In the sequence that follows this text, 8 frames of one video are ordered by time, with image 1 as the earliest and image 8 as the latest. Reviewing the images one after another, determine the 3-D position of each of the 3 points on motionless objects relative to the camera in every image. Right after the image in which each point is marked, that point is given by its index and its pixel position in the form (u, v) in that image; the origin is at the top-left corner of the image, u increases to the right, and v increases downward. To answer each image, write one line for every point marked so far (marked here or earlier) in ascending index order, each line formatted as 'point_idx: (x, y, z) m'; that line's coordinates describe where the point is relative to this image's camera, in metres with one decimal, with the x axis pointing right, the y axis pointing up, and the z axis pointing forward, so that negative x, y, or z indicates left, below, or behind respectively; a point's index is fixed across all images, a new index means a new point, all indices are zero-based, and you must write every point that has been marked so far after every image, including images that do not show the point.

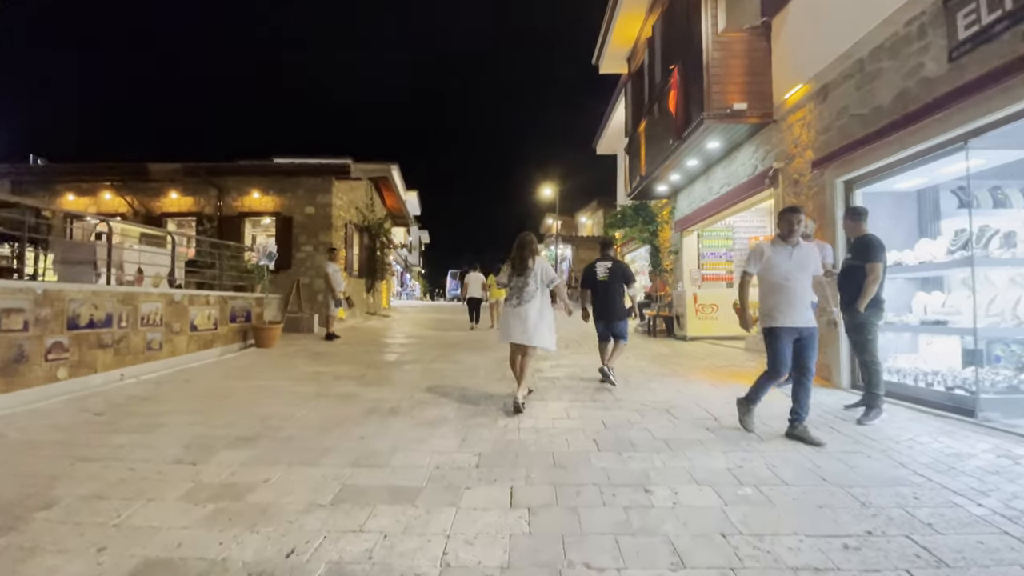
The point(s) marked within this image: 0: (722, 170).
0: (+3.8, +2.1, +8.8) m
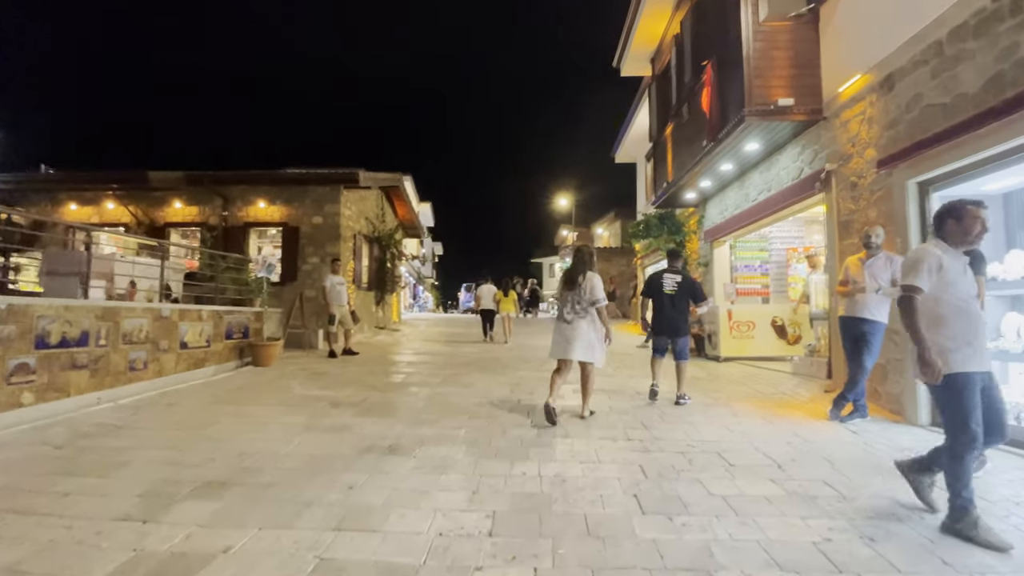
0: (+4.0, +1.9, +8.1) m
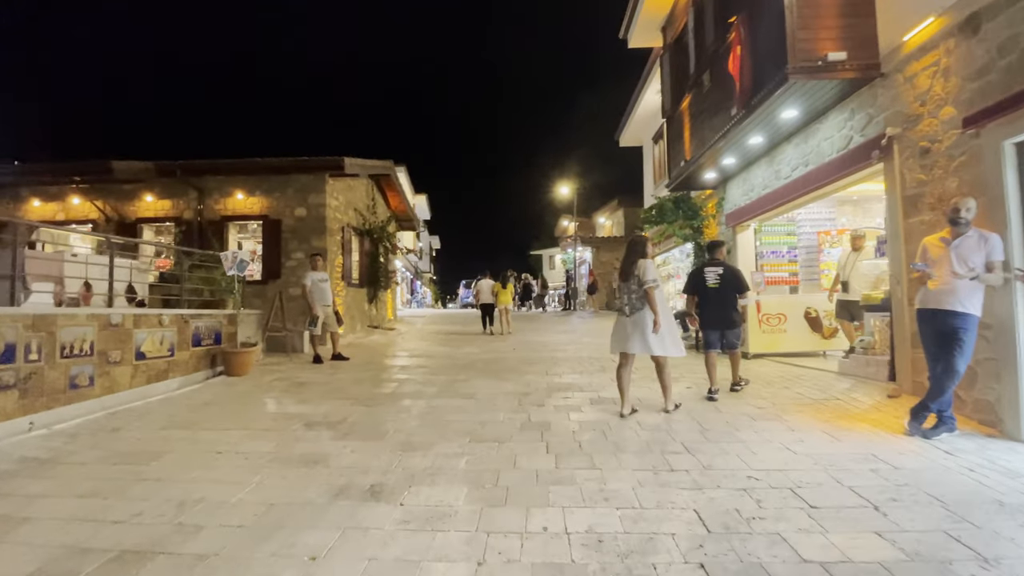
0: (+4.1, +2.0, +7.1) m
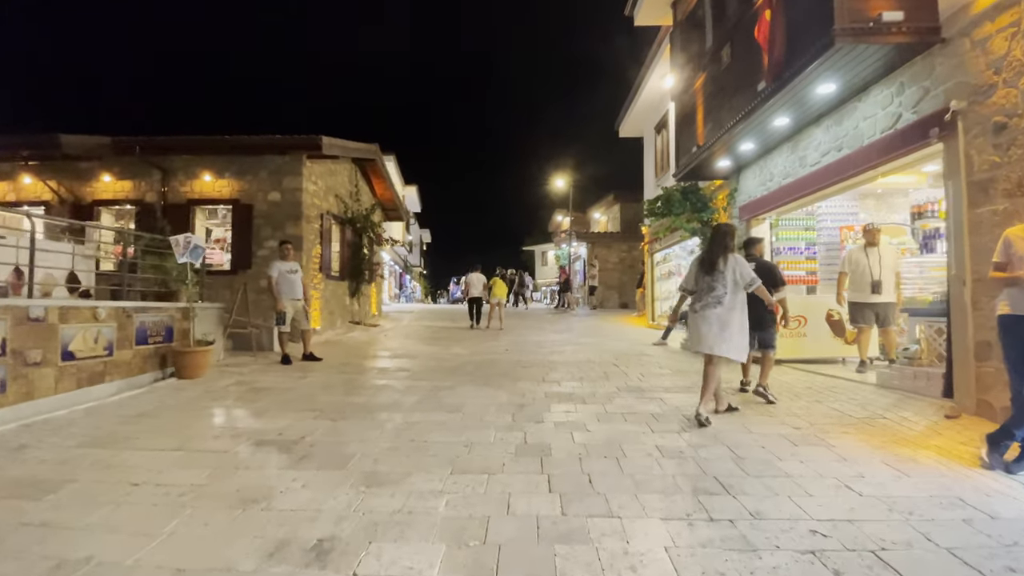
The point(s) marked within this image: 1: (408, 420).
0: (+4.0, +2.0, +6.3) m
1: (-1.0, -1.2, +4.6) m
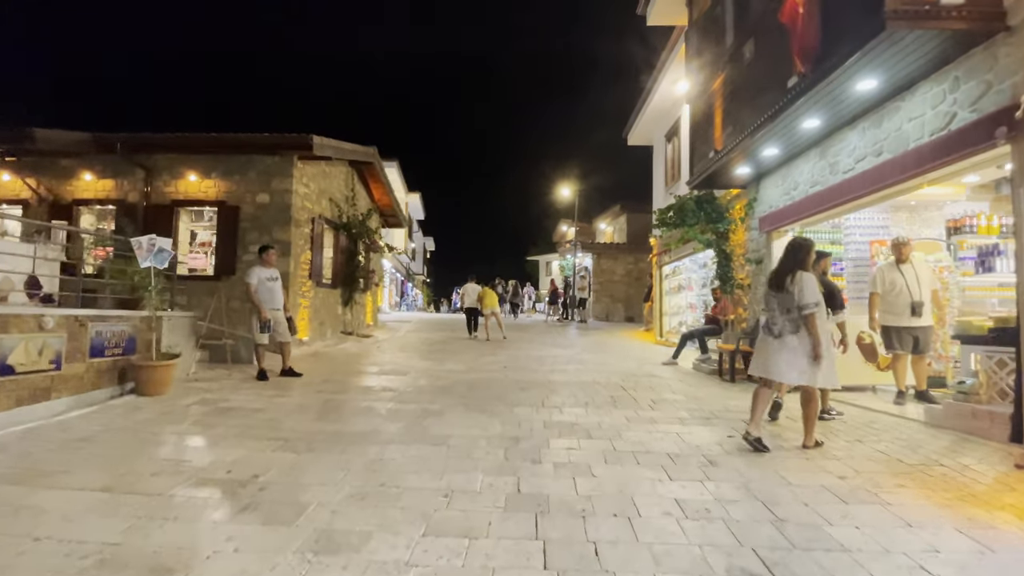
0: (+4.0, +1.8, +5.7) m
1: (-1.0, -1.3, +3.9) m
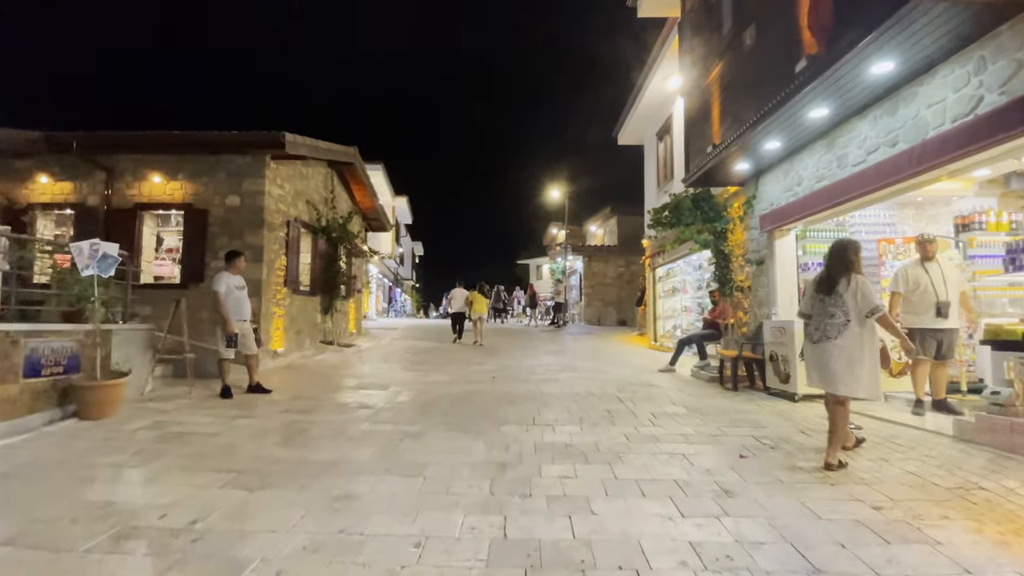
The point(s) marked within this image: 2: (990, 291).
0: (+3.9, +1.8, +5.3) m
1: (-1.1, -1.4, +3.4) m
2: (+6.1, 0.0, +6.2) m
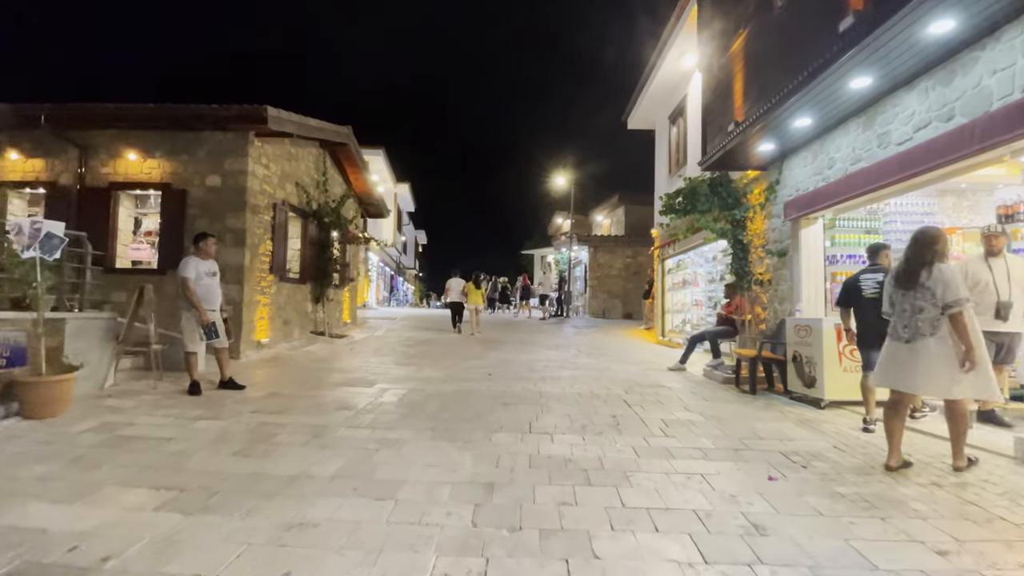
0: (+3.9, +1.8, +4.6) m
1: (-1.2, -1.3, +2.8) m
2: (+6.0, 0.0, +5.6) m
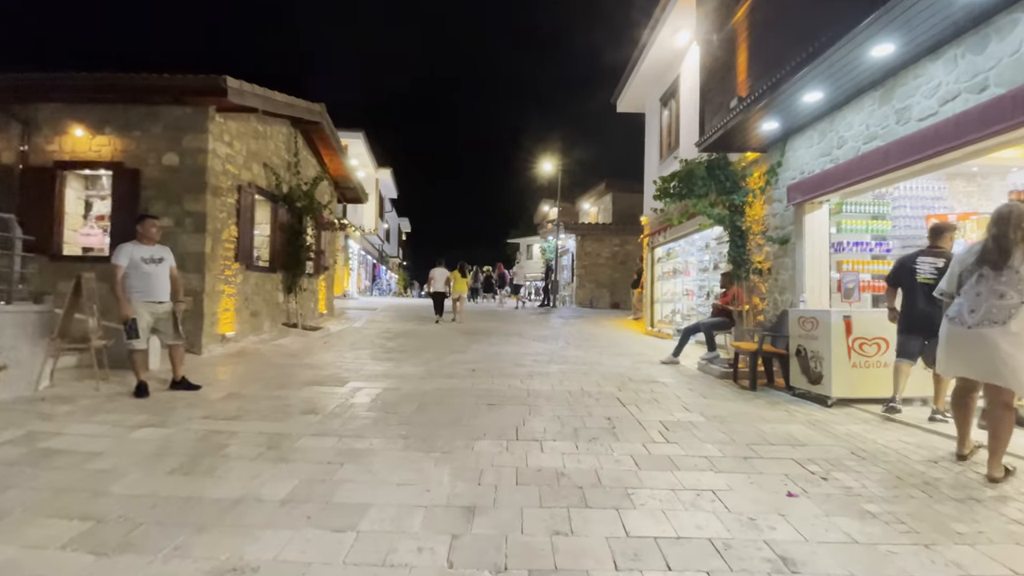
0: (+3.7, +1.9, +4.2) m
1: (-1.3, -1.3, +2.3) m
2: (+5.9, +0.1, +5.2) m
